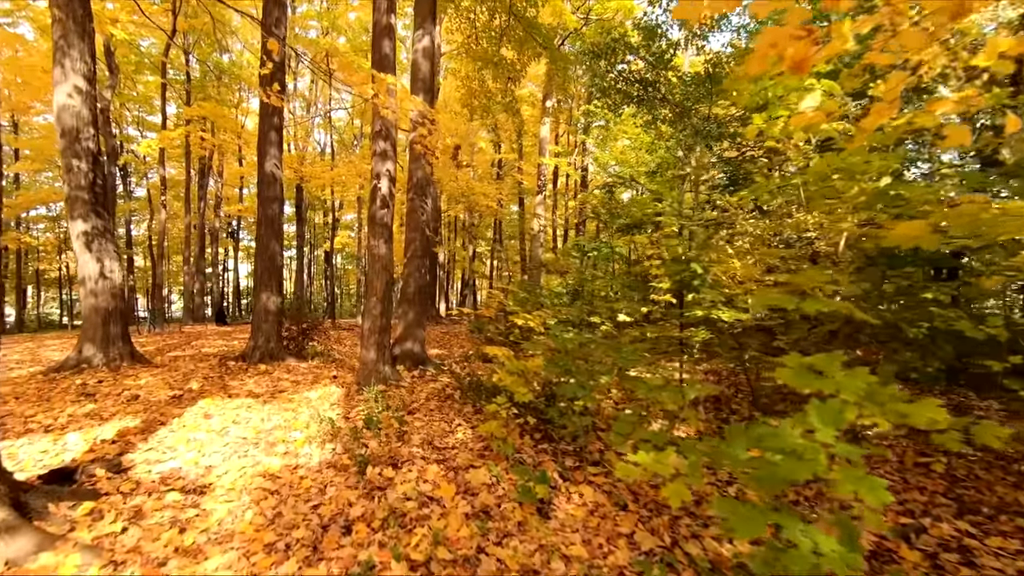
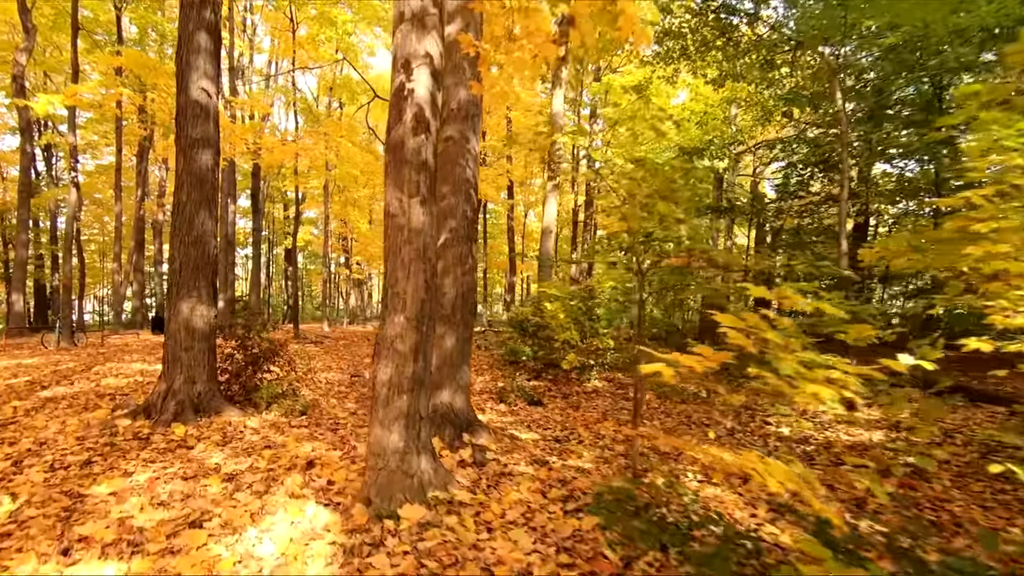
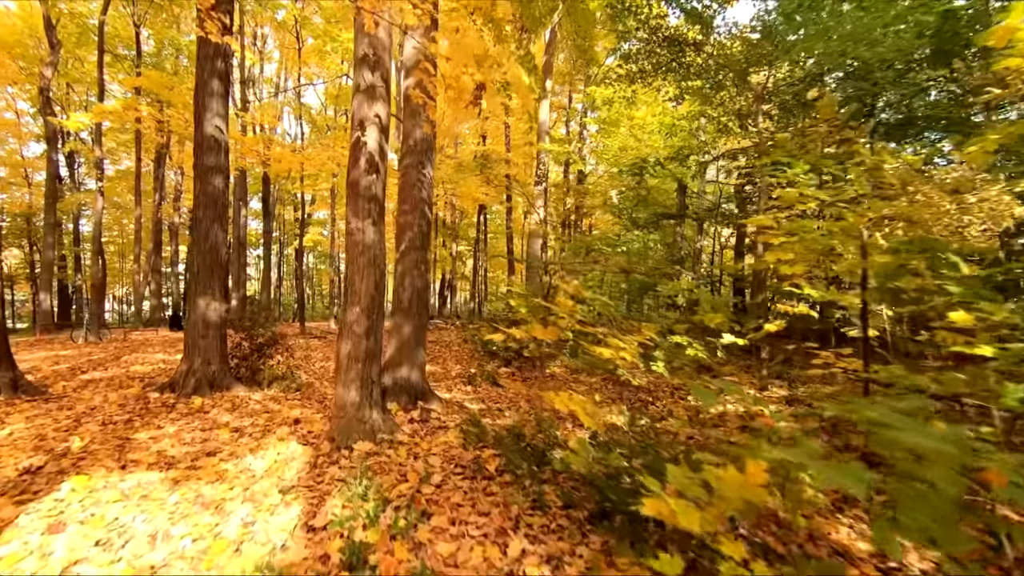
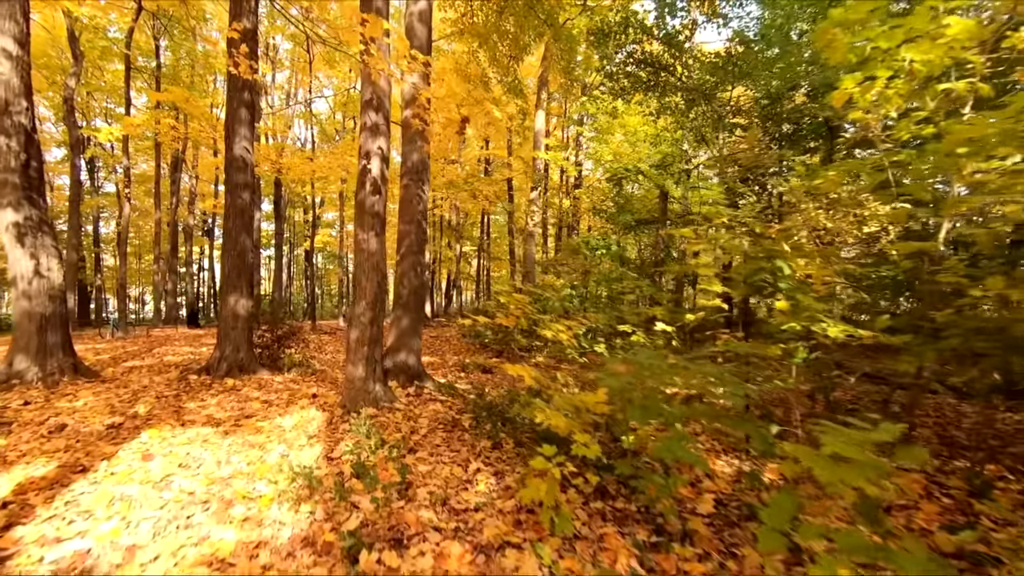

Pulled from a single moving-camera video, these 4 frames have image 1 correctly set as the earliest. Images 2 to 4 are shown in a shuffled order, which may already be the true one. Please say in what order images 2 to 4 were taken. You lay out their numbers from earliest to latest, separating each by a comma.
4, 3, 2
